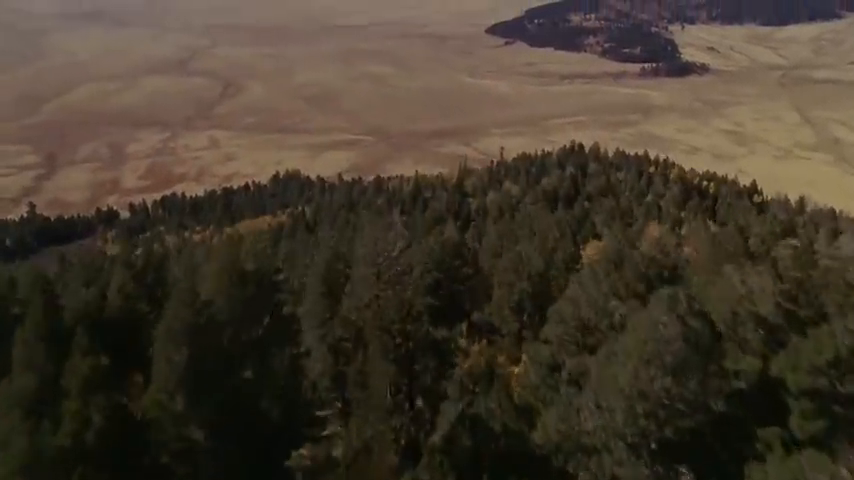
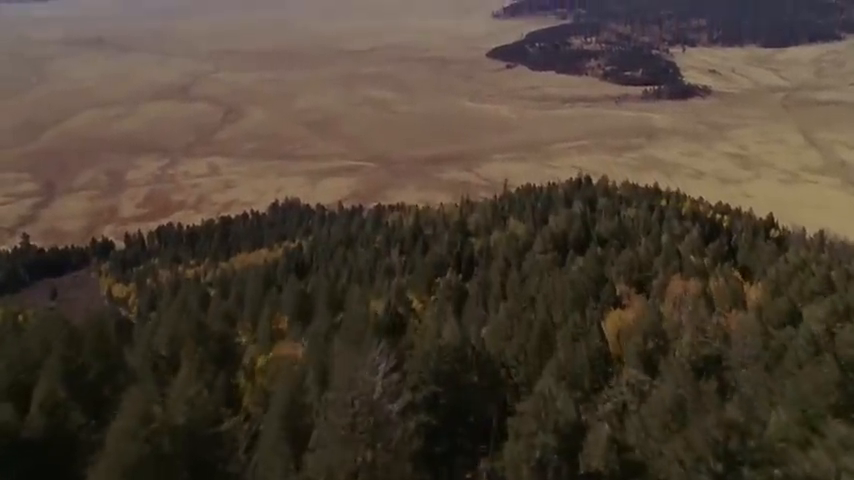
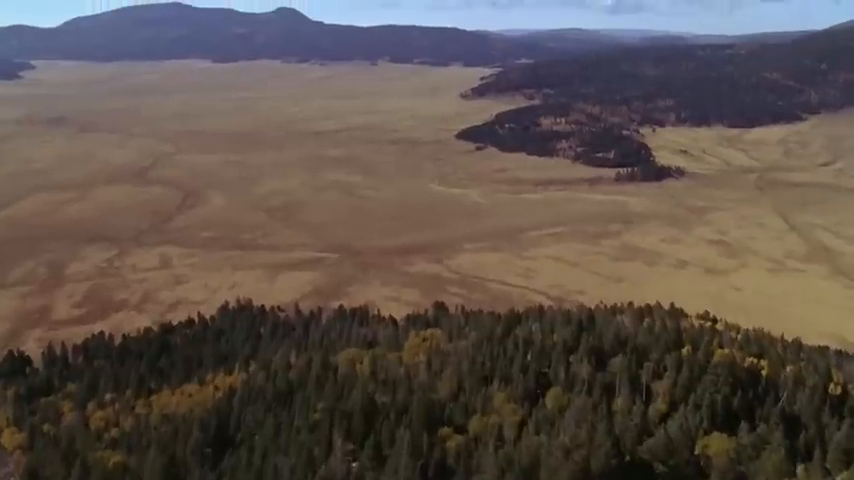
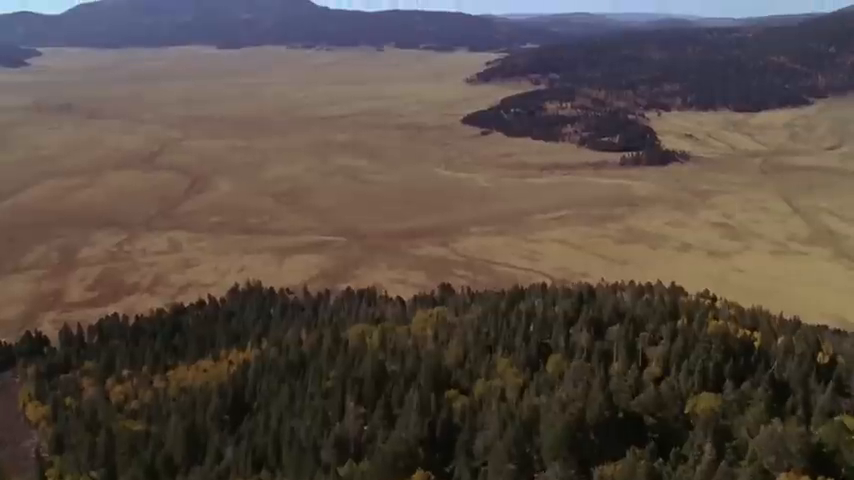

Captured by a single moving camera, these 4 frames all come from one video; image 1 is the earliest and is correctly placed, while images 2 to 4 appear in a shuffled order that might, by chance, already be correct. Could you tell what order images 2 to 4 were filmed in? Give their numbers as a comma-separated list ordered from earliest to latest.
2, 4, 3
